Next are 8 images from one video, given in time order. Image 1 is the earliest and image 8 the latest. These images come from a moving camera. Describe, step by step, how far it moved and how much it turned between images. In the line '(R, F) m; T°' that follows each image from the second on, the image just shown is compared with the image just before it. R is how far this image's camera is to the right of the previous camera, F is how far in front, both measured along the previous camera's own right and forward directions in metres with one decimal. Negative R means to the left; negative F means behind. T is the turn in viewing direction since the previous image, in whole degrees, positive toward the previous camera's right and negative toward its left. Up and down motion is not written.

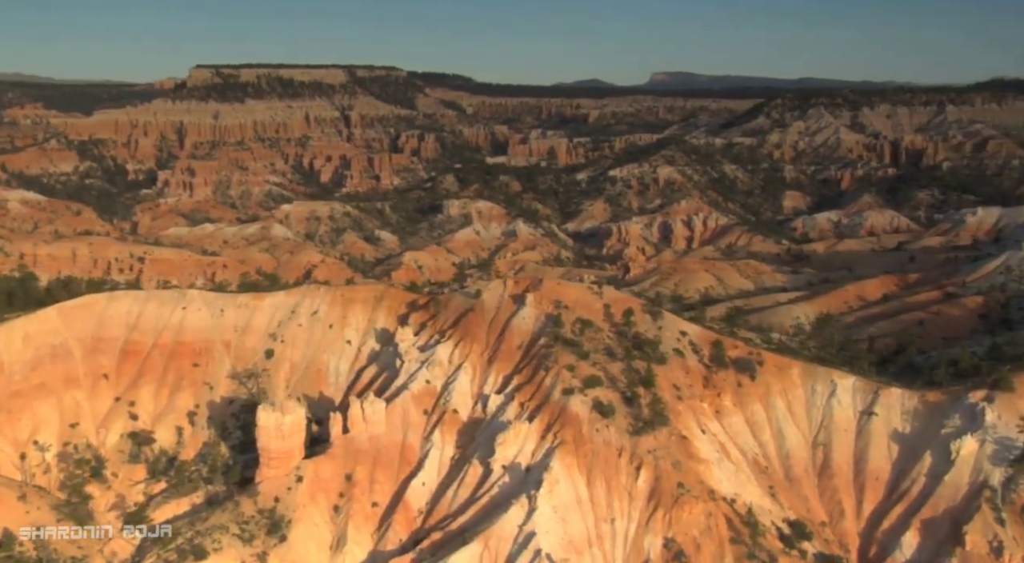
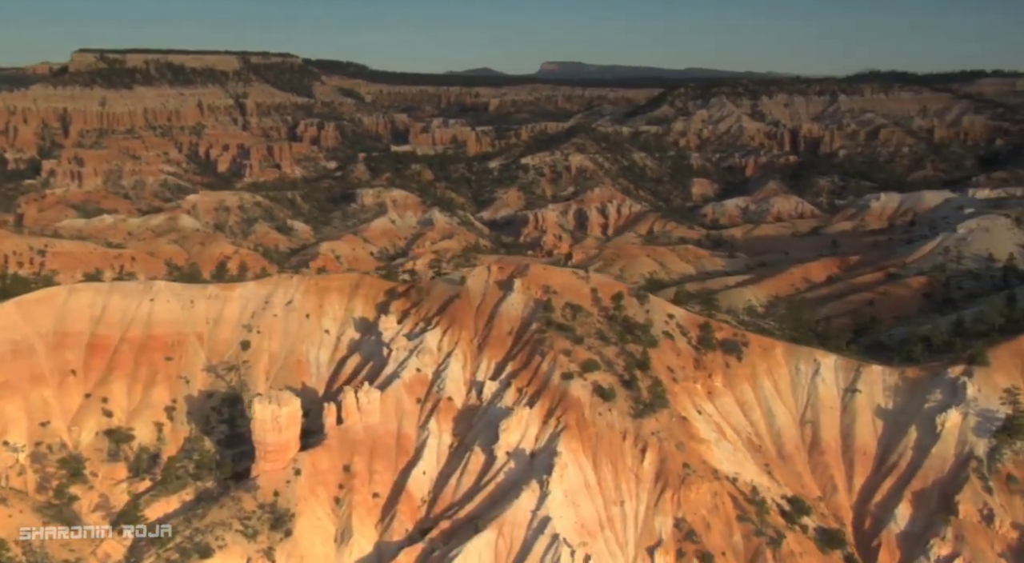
(-1.9, +0.5) m; +4°
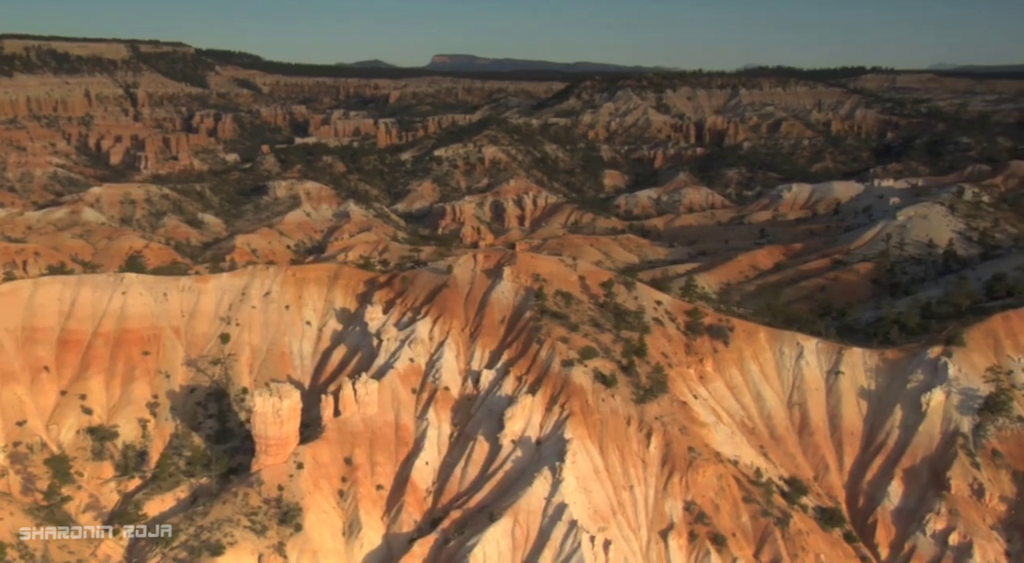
(-1.9, +0.4) m; +4°
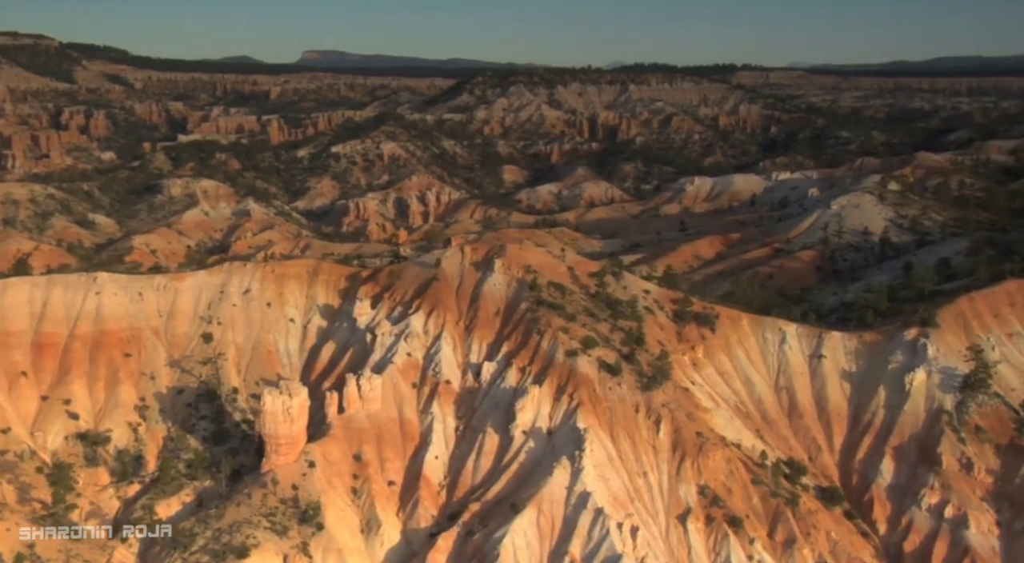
(-2.2, +0.2) m; +4°
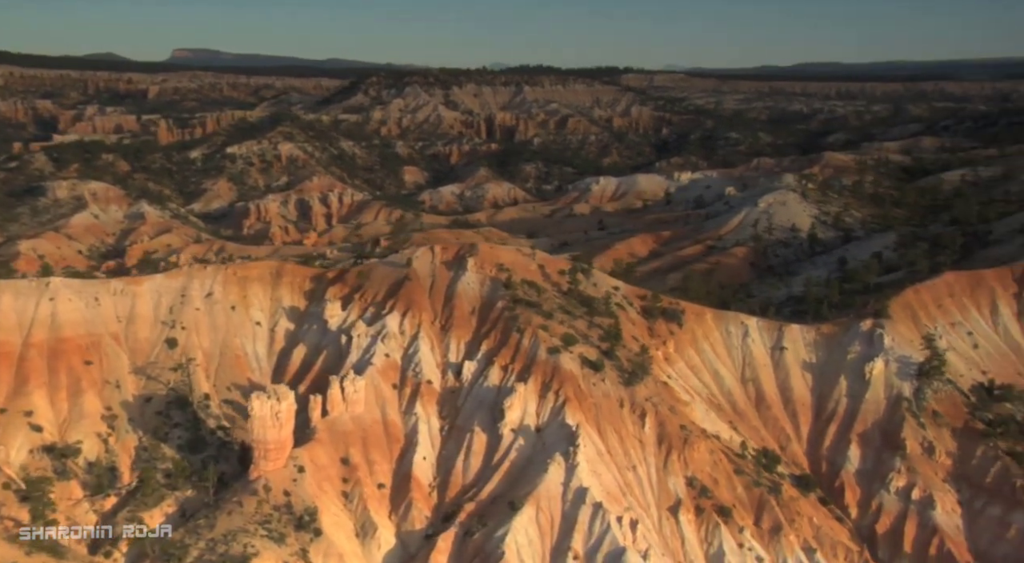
(-1.8, 0.0) m; +5°
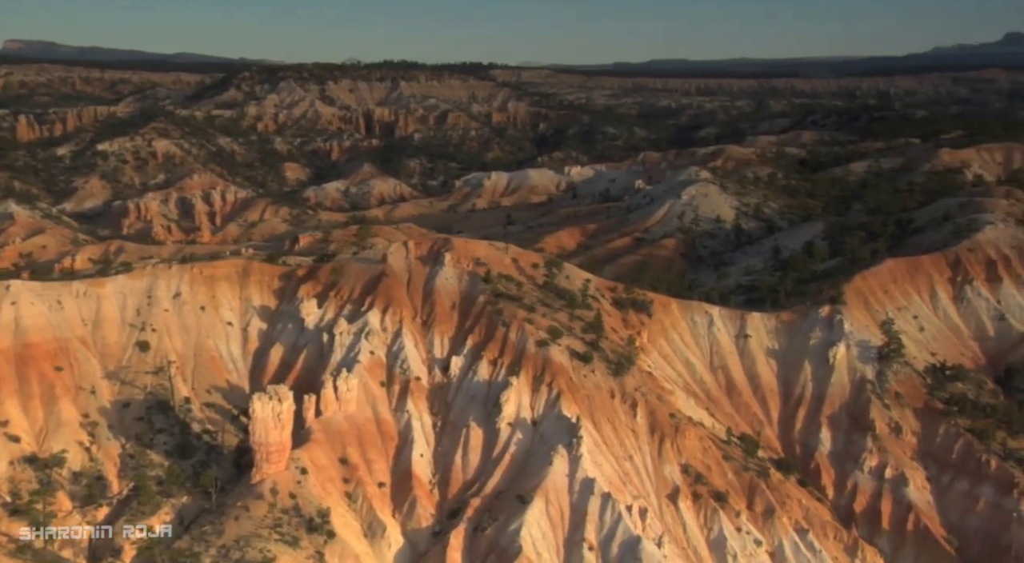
(-2.2, -0.1) m; +5°
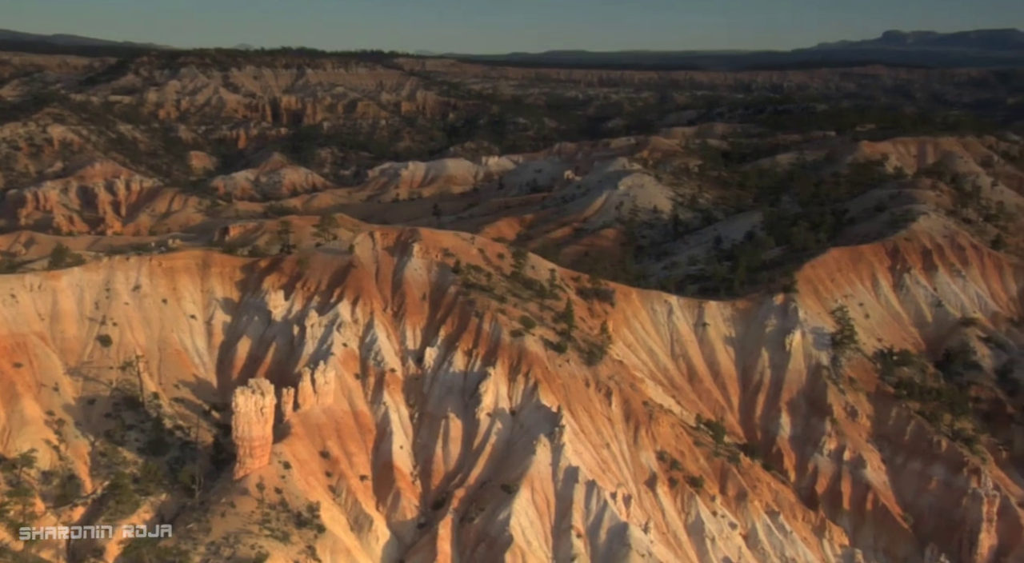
(-1.4, -0.2) m; +4°
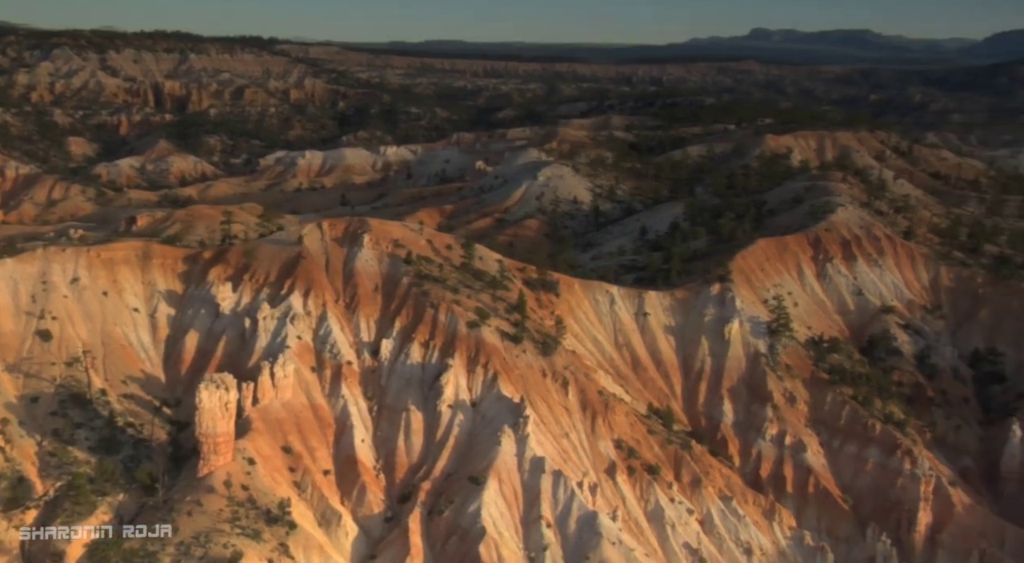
(-1.4, -0.2) m; +5°
